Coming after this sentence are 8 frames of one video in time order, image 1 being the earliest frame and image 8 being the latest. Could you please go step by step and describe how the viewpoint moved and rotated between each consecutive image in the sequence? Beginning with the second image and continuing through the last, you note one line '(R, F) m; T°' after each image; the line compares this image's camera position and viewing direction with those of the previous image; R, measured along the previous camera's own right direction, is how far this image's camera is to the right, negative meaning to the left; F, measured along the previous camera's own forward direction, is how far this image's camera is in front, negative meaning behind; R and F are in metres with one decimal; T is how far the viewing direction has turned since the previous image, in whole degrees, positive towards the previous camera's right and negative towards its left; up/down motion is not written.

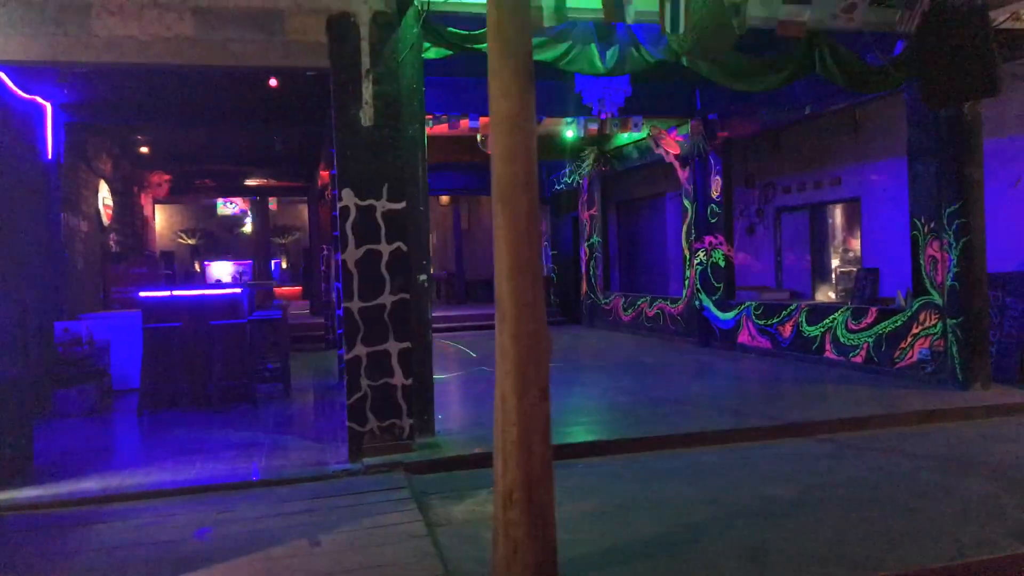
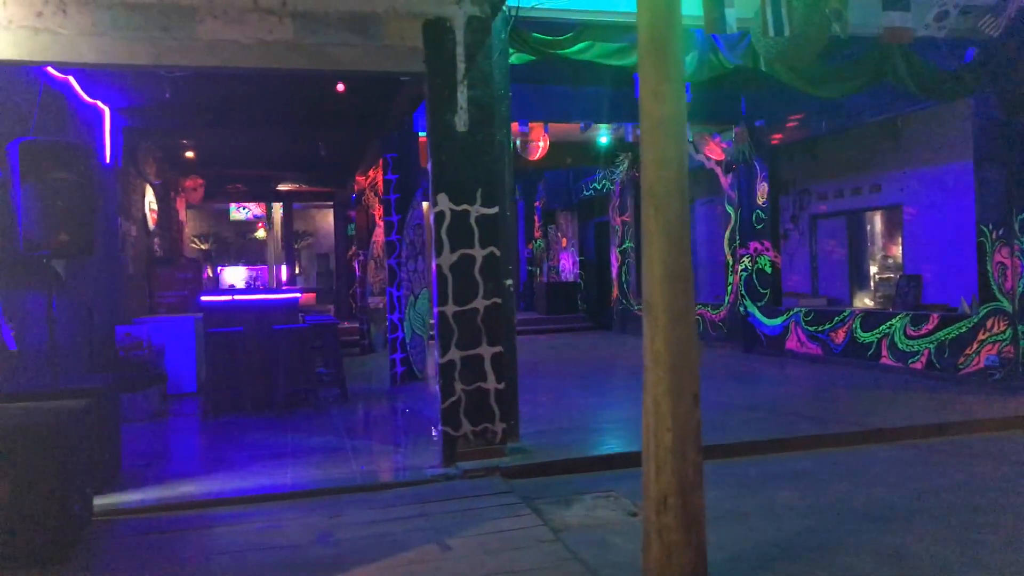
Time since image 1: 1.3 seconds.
(-0.8, 0.0) m; 0°
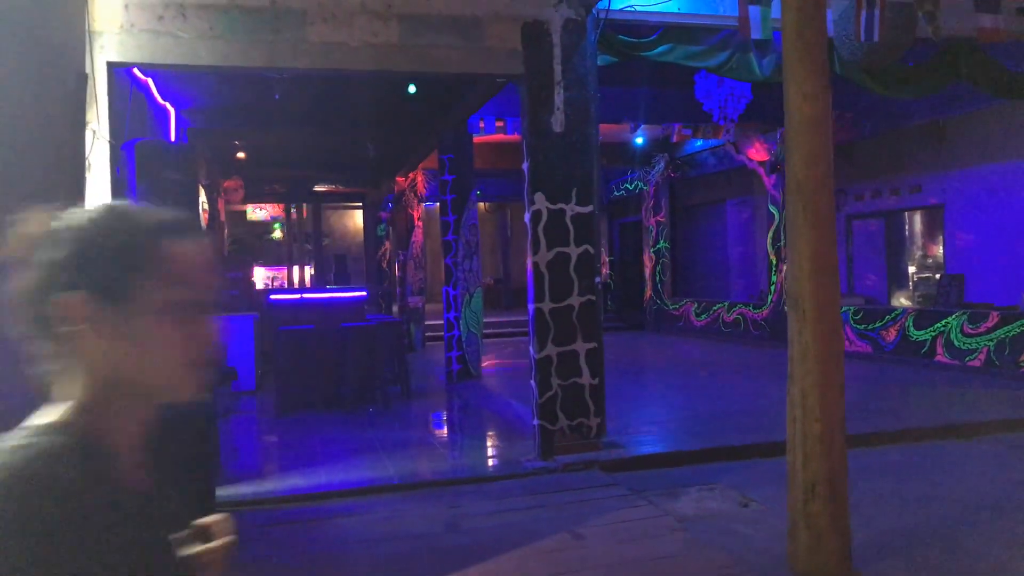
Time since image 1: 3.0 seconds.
(-0.8, -0.1) m; 0°
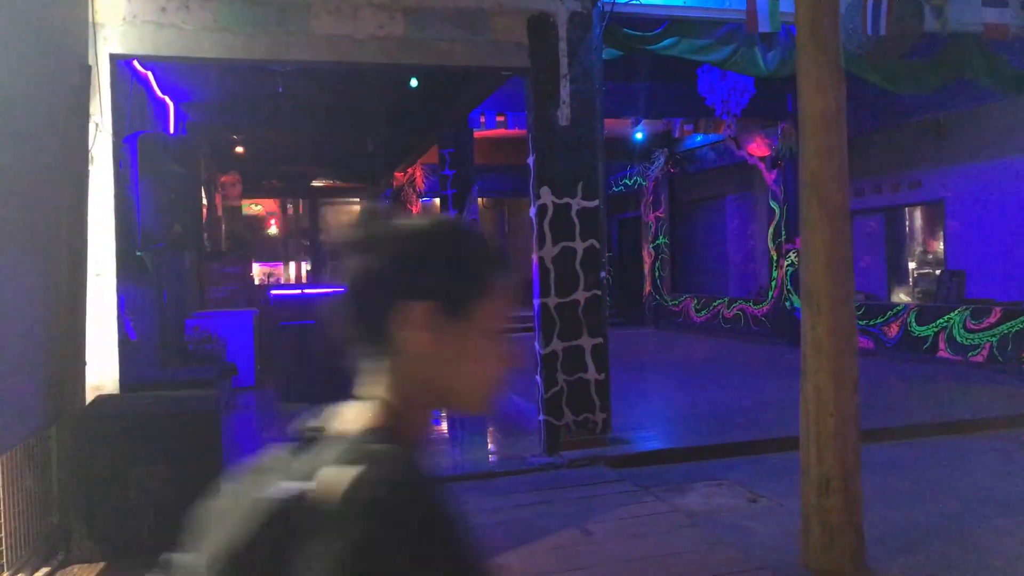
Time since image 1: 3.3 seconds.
(-0.1, 0.0) m; 0°
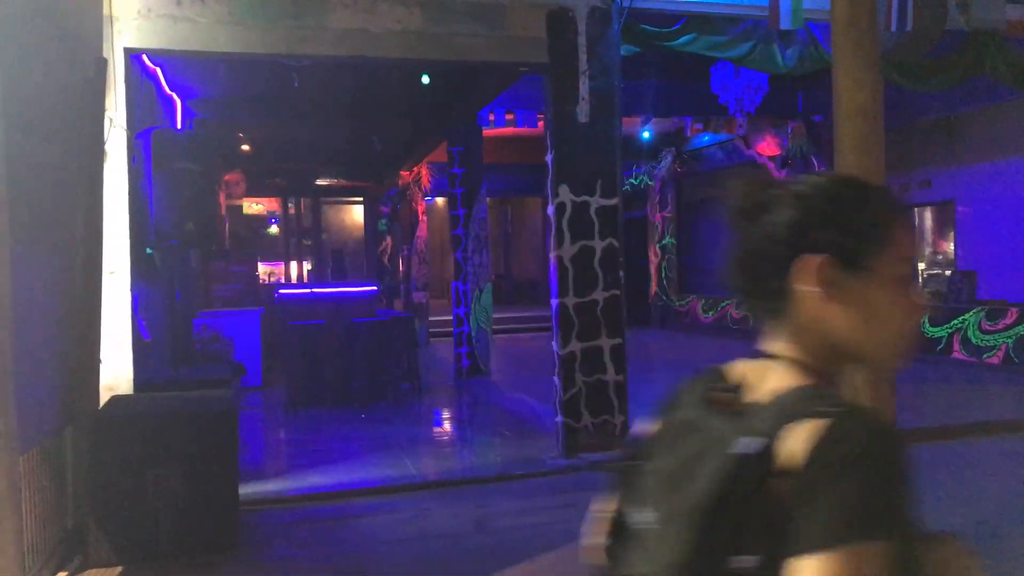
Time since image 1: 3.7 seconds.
(-0.2, +0.1) m; 0°
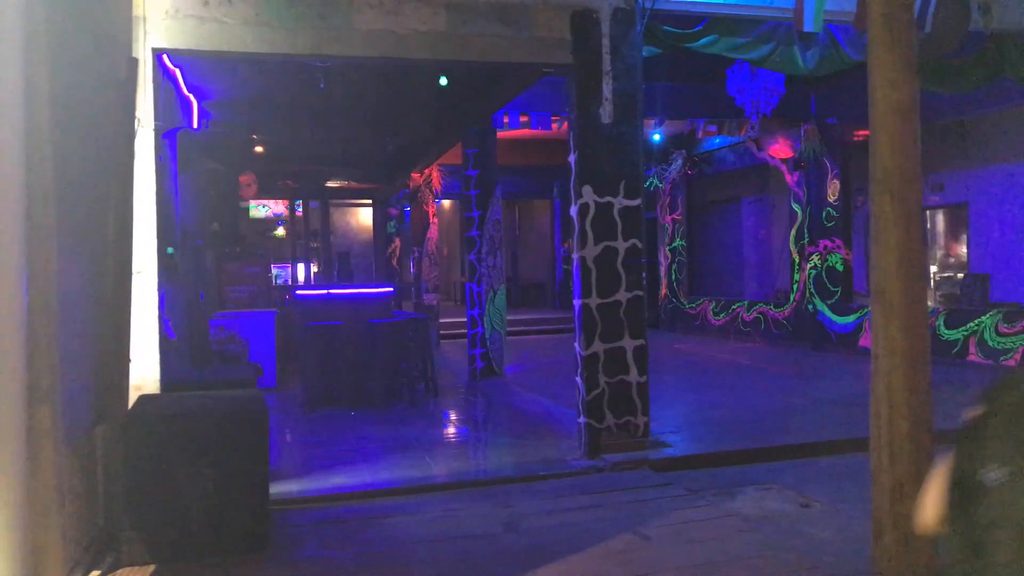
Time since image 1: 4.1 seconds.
(-0.2, 0.0) m; 0°
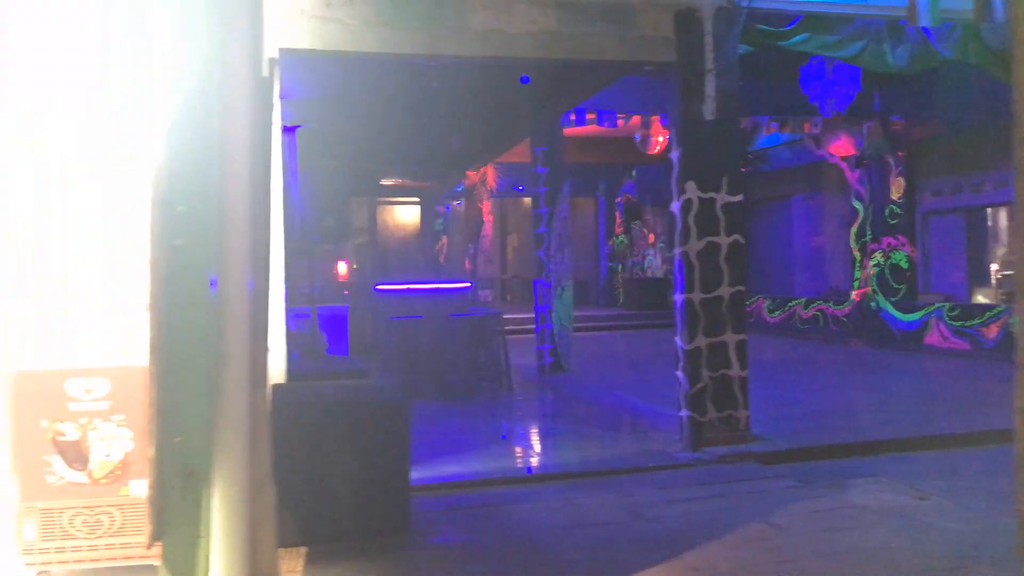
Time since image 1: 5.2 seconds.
(-0.7, -0.1) m; -1°
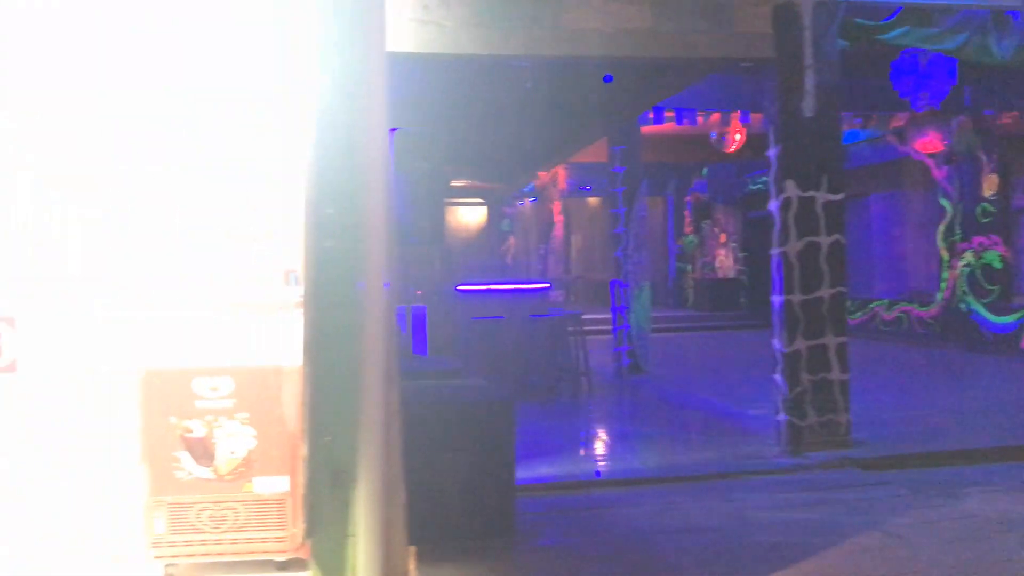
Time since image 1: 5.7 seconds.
(-0.3, 0.0) m; -4°
